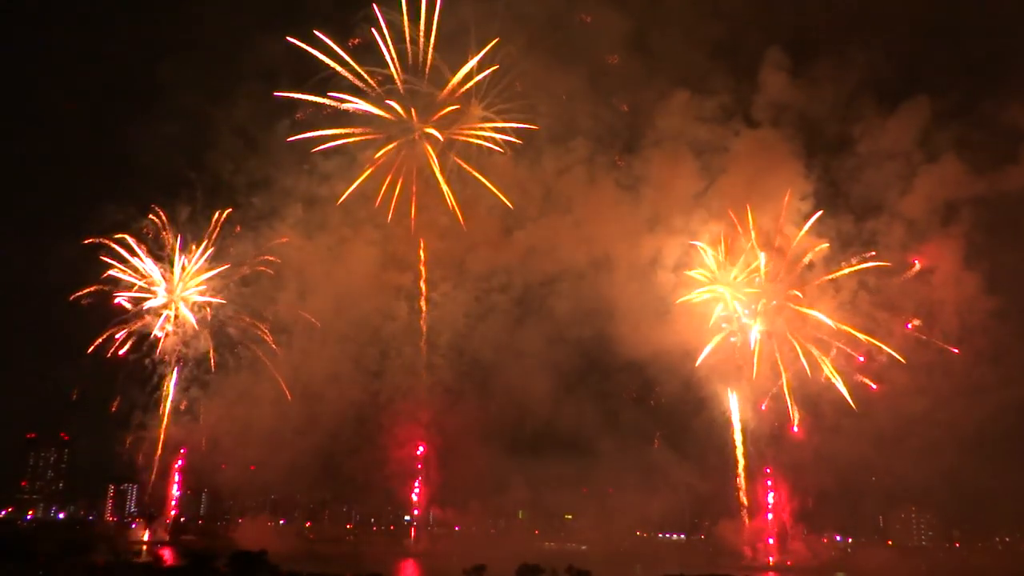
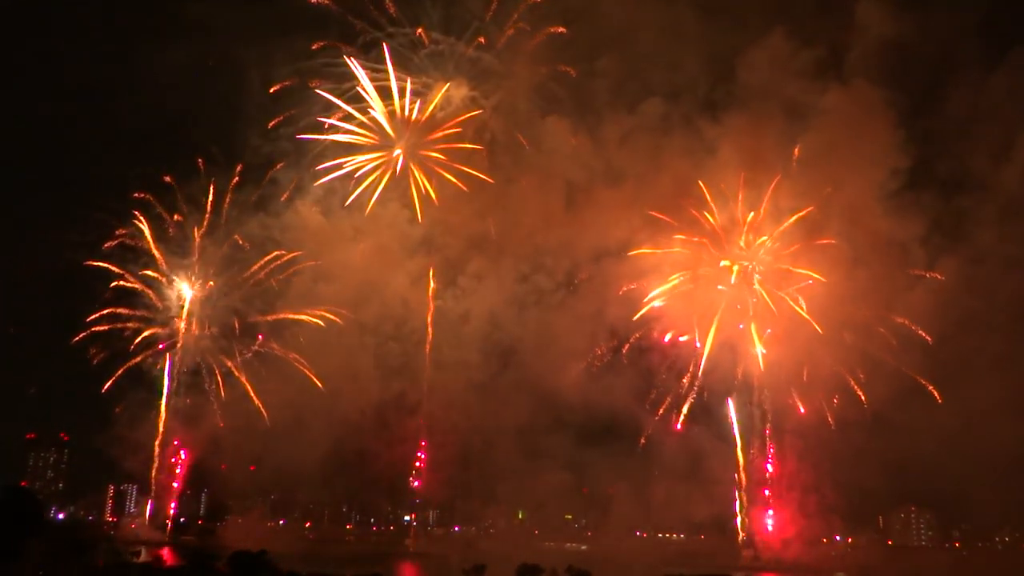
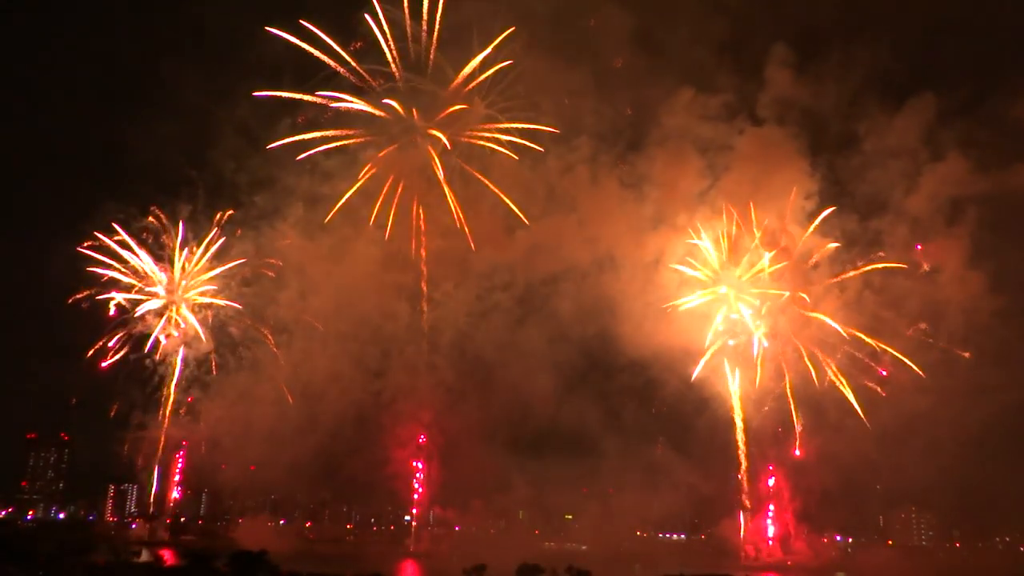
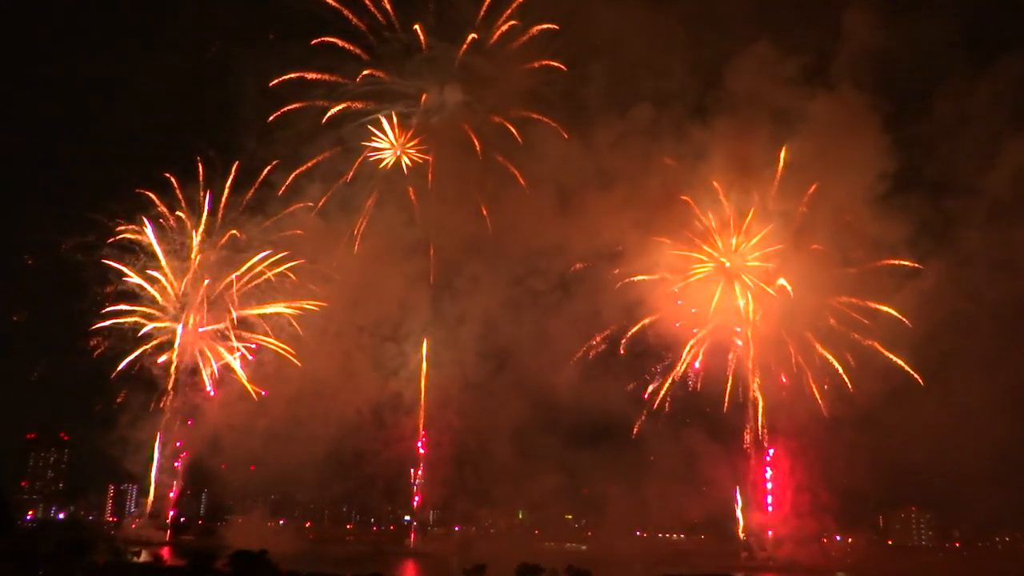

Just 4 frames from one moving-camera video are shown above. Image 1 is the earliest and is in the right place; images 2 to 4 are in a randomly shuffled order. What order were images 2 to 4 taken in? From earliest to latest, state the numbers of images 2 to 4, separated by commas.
3, 4, 2
